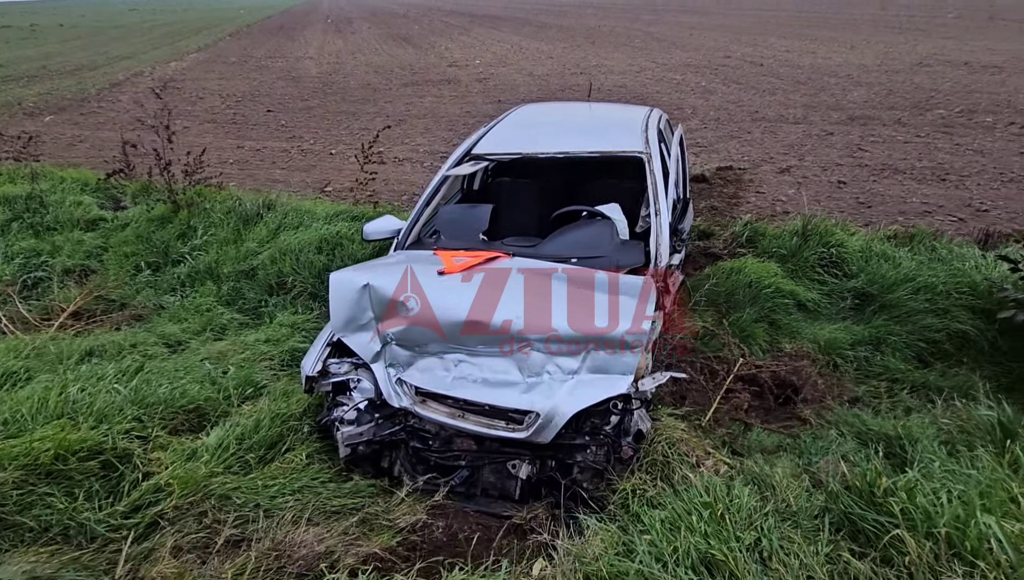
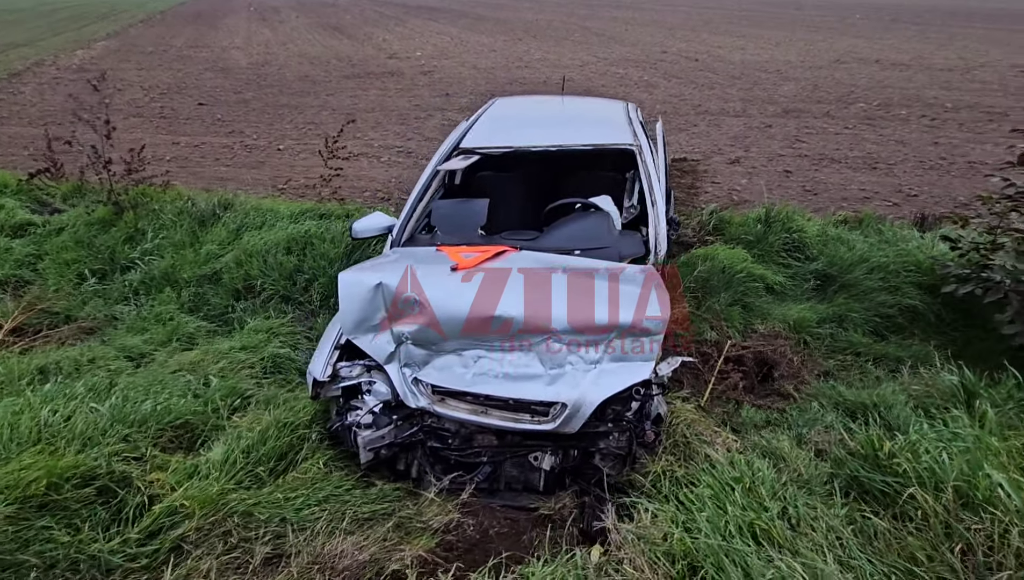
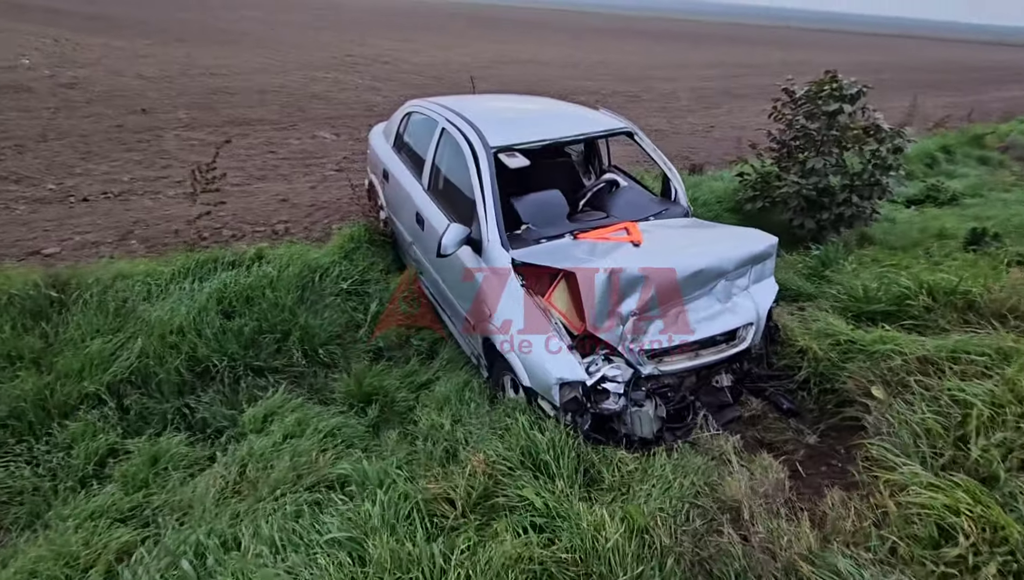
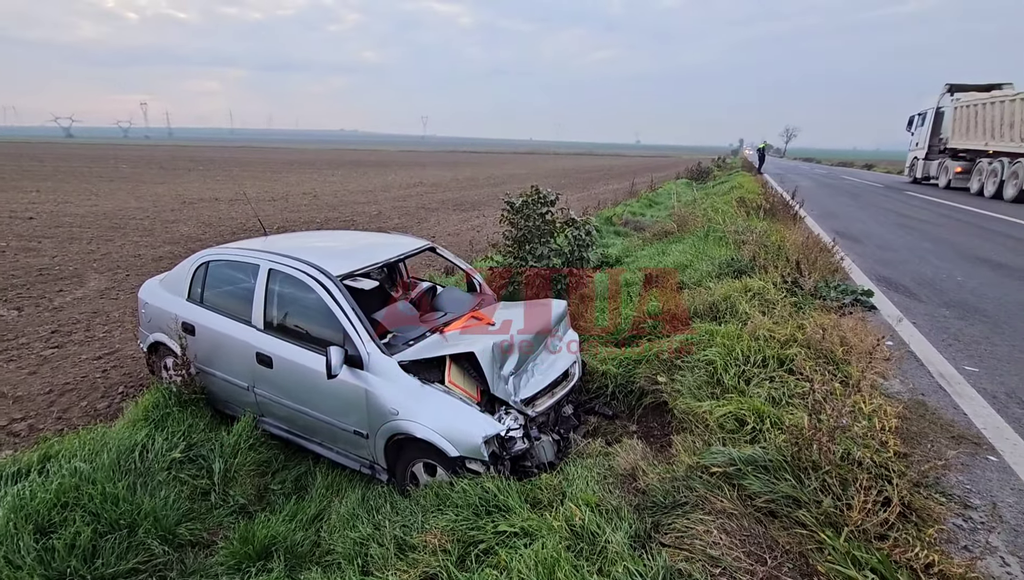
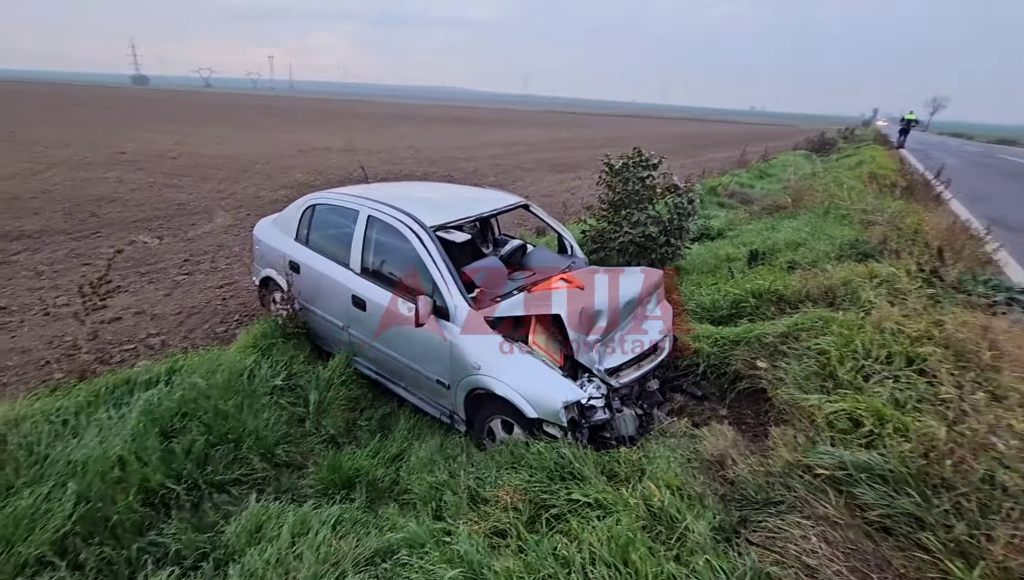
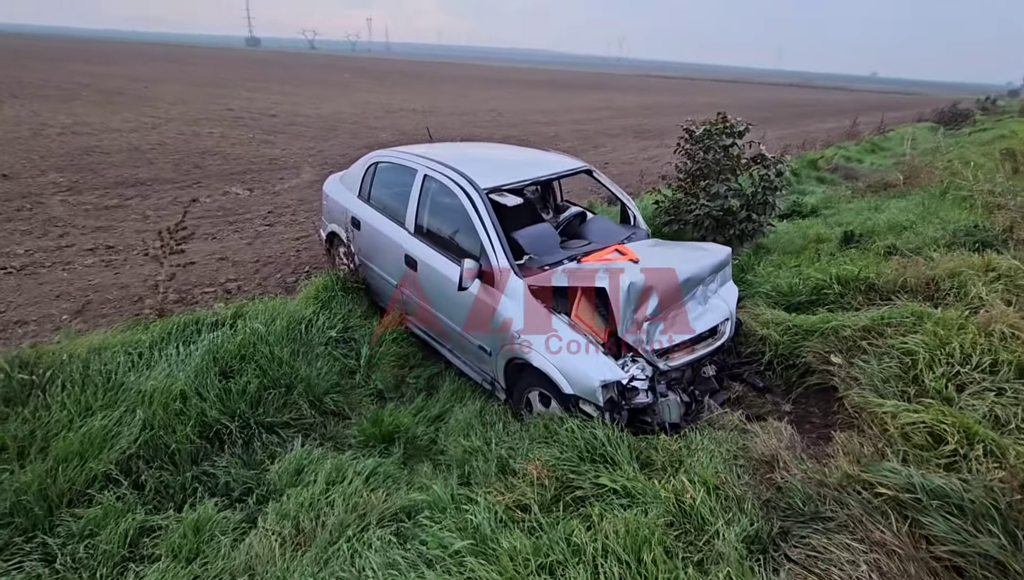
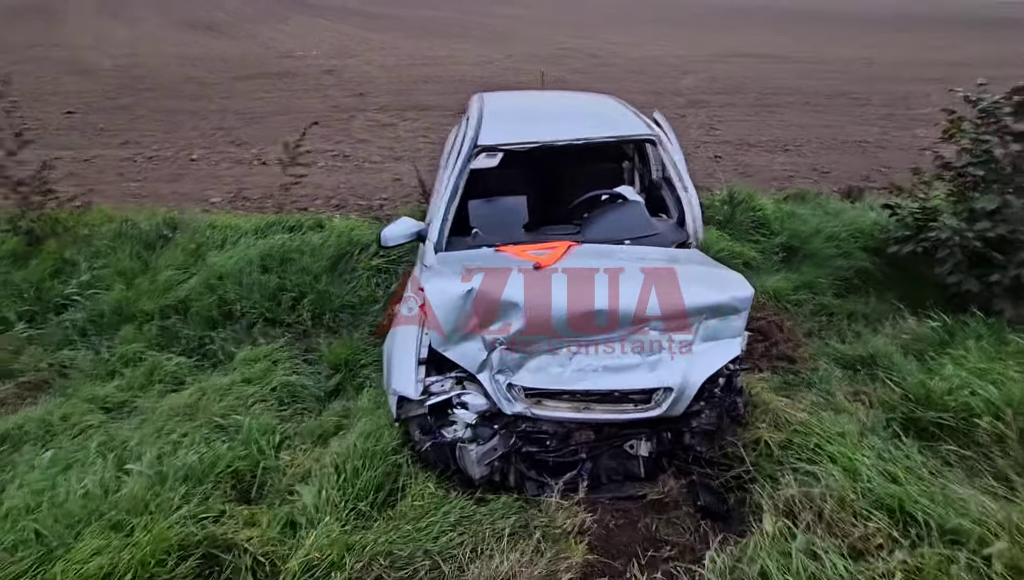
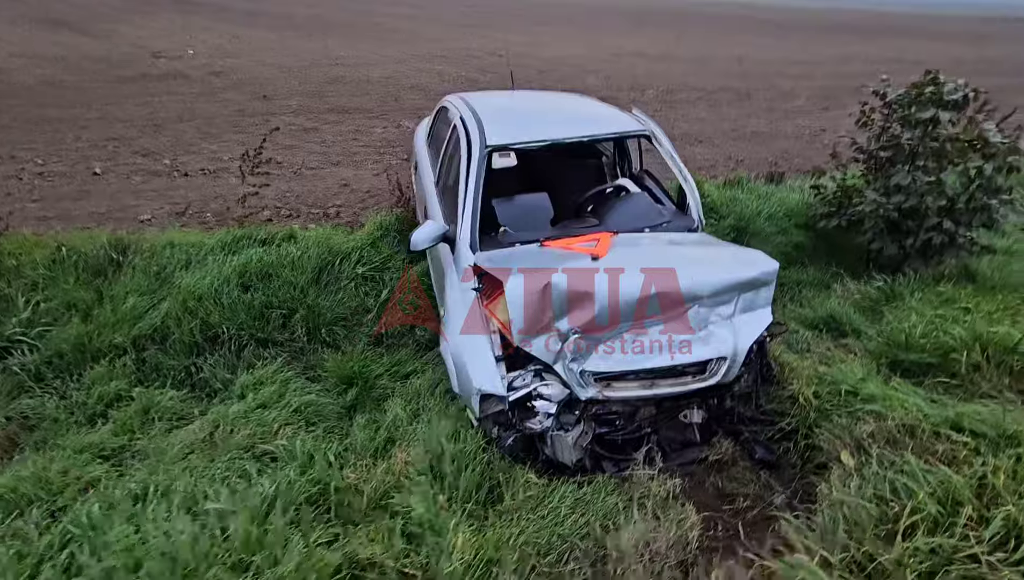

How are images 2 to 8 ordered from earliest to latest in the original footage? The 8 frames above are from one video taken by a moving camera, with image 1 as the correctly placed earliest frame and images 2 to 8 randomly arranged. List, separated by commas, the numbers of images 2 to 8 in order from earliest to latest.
2, 7, 8, 3, 6, 5, 4
